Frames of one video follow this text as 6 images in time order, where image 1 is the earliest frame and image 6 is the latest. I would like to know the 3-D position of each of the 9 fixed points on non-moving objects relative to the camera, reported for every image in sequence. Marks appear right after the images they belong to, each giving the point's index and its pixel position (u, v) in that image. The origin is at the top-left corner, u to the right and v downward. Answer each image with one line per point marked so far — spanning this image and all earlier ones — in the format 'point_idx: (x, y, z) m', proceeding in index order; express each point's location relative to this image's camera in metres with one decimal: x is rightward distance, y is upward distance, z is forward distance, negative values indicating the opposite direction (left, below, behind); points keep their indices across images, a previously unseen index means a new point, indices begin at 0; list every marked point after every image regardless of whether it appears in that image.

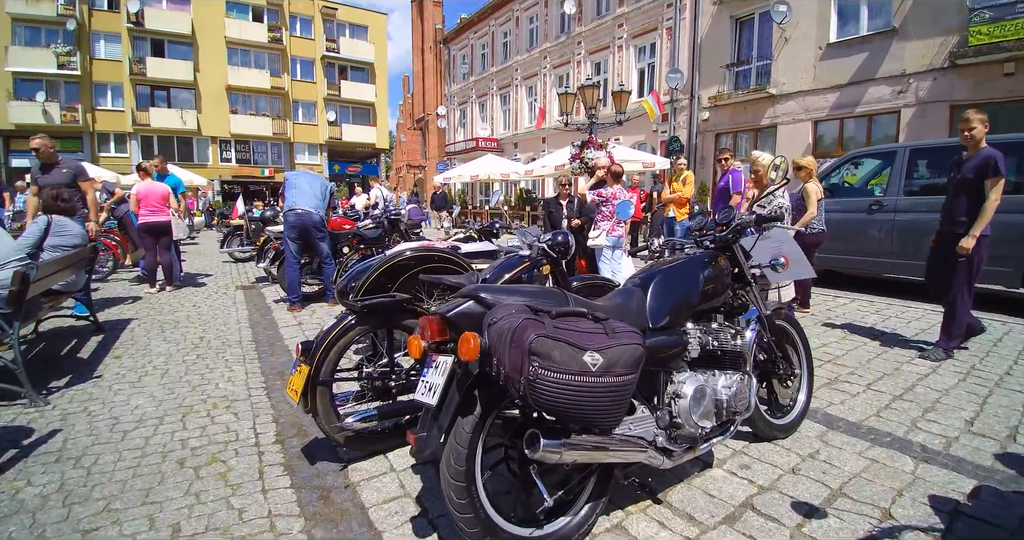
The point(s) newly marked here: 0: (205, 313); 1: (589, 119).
0: (-3.8, -0.5, +6.5) m
1: (+2.0, +4.0, +13.9) m
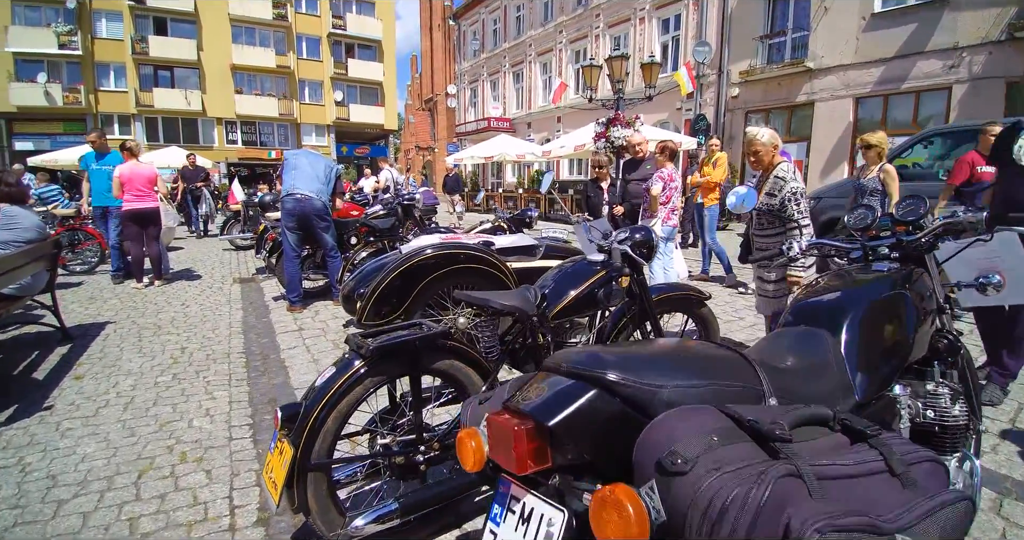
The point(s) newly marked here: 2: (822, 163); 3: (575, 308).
0: (-3.4, -0.5, +5.6) m
1: (+2.5, +4.3, +12.8) m
2: (+9.7, +3.4, +16.4) m
3: (+0.3, -0.2, +2.4) m
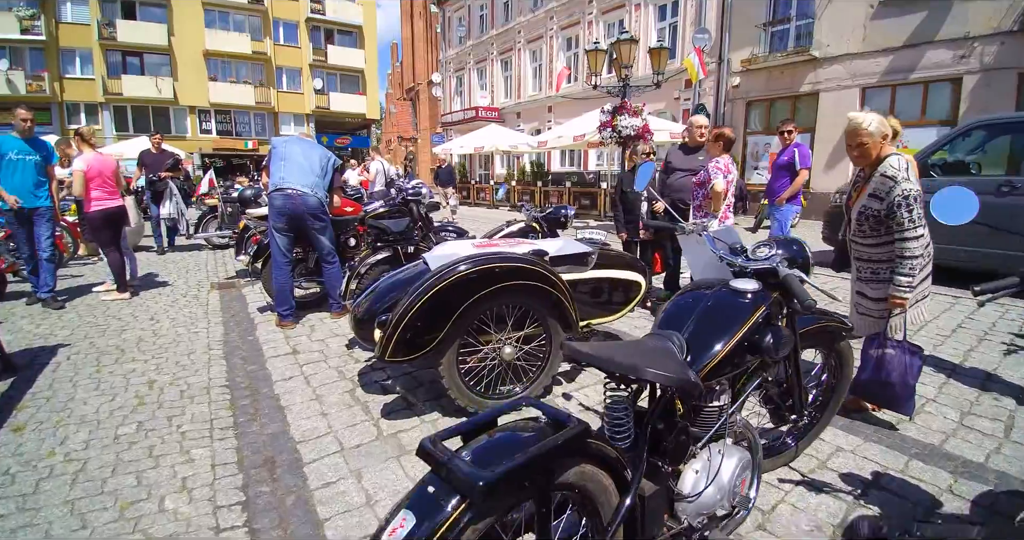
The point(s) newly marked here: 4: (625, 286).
0: (-3.1, -0.6, +4.8) m
1: (+2.5, +4.4, +12.1) m
2: (+9.6, +3.5, +15.9) m
3: (+0.7, -0.3, +1.7) m
4: (+0.8, -0.1, +3.8) m
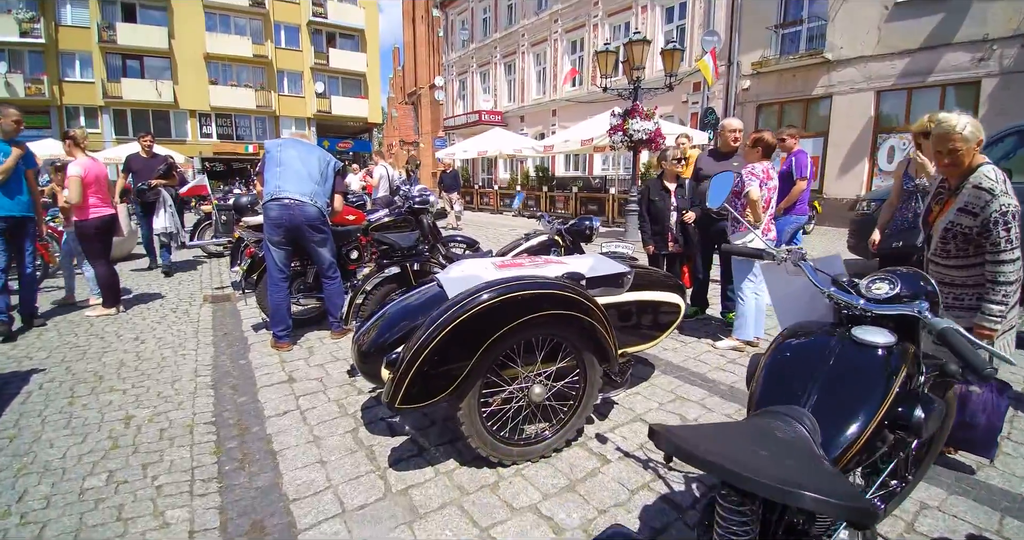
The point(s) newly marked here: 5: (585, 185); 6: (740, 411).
0: (-3.0, -0.7, +4.3) m
1: (+2.7, +4.2, +11.7) m
2: (+9.7, +3.3, +15.5) m
3: (+0.8, -0.4, +1.3) m
4: (+1.0, -0.3, +3.4) m
5: (+2.4, +2.9, +17.8) m
6: (+1.5, -0.9, +3.5) m
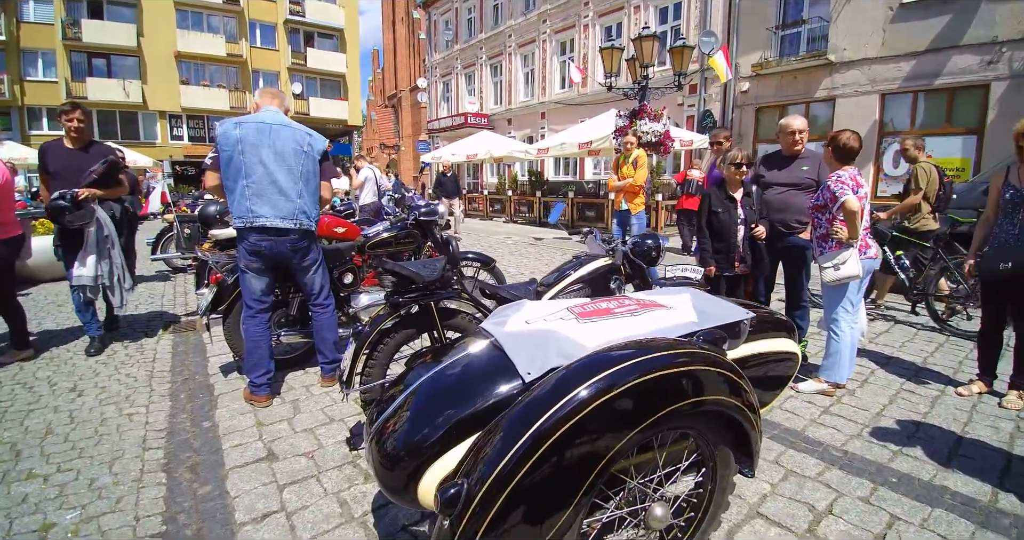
0: (-2.7, -0.9, +3.3) m
1: (+2.7, +3.9, +11.0) m
2: (+9.6, +3.1, +15.0) m
3: (+1.2, -0.6, +0.4) m
4: (+1.3, -0.4, +2.5) m
5: (+2.2, +2.6, +17.0) m
6: (+1.9, -1.1, +2.7) m
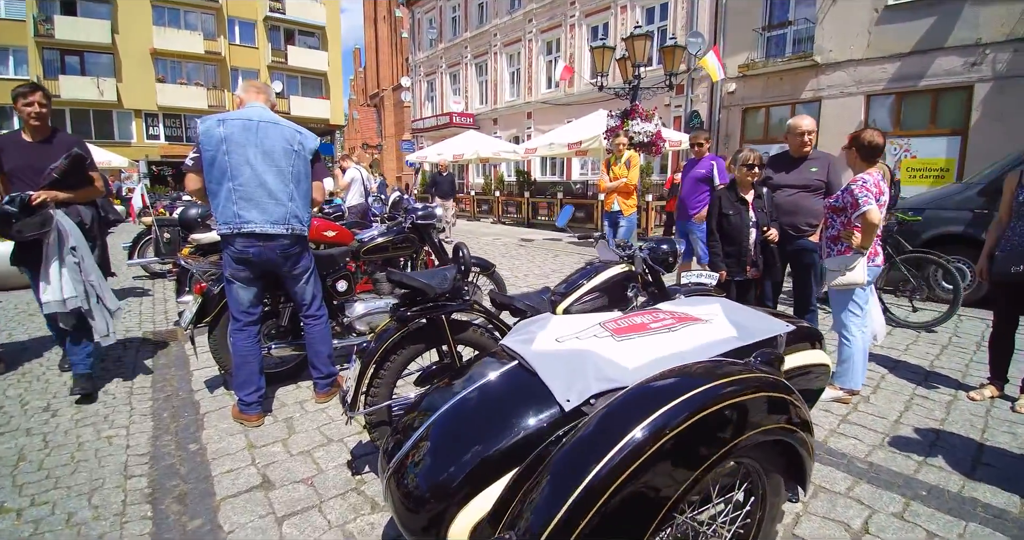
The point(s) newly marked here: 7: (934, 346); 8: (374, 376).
0: (-2.7, -1.0, +3.1) m
1: (+2.5, +3.9, +10.9) m
2: (+9.2, +3.1, +15.1) m
3: (+1.4, -0.6, +0.3) m
4: (+1.3, -0.5, +2.4) m
5: (+1.8, +2.6, +16.9) m
6: (+1.9, -1.2, +2.6) m
7: (+4.1, -0.7, +5.1) m
8: (-0.7, -0.5, +2.5) m
